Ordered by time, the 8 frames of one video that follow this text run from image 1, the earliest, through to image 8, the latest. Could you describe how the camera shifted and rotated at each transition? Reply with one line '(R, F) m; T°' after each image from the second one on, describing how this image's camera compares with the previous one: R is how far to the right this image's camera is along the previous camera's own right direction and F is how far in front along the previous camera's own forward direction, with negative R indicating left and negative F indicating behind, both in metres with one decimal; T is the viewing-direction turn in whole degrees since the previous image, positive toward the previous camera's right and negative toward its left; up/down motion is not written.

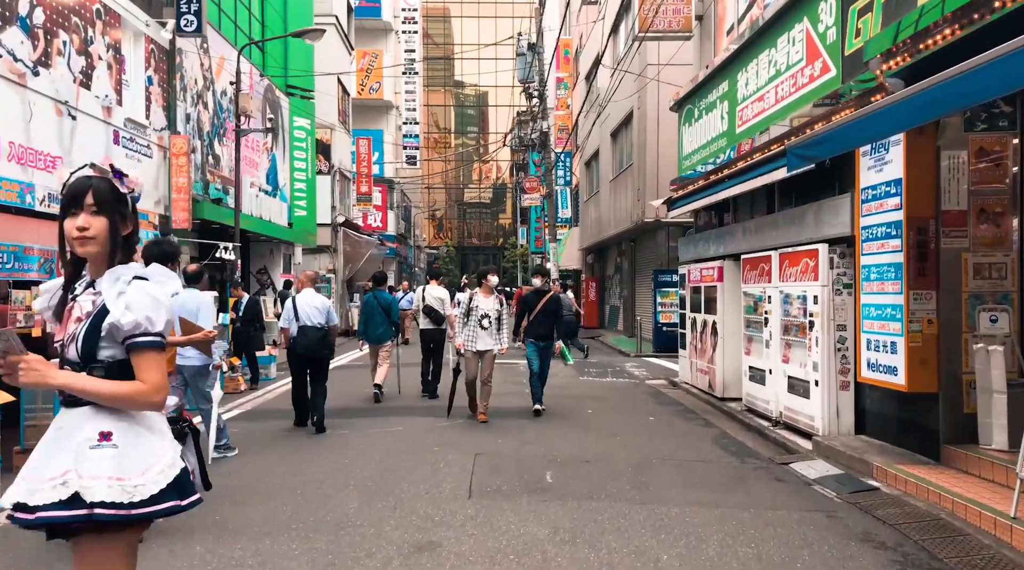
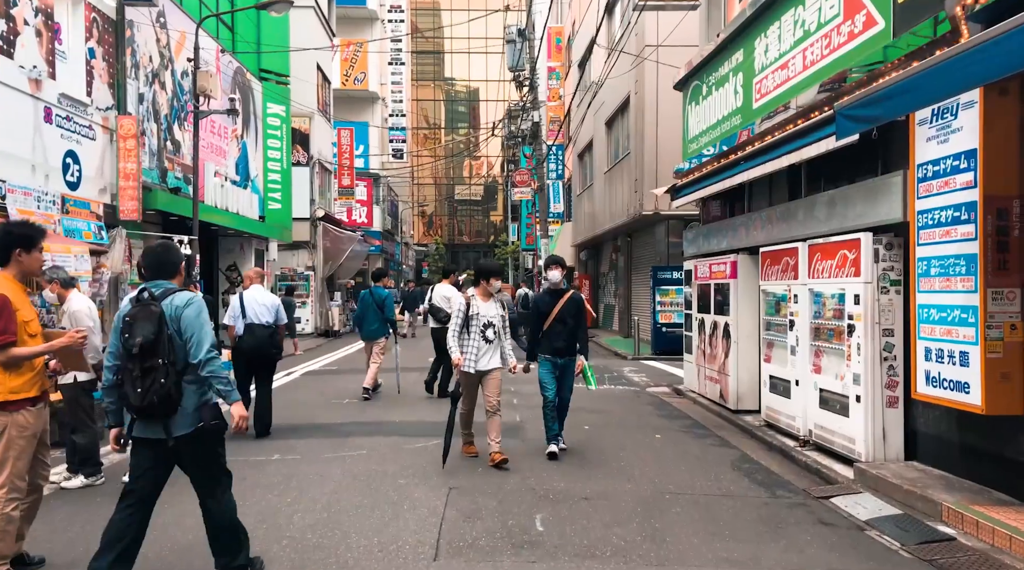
(+0.1, +1.4) m; +1°
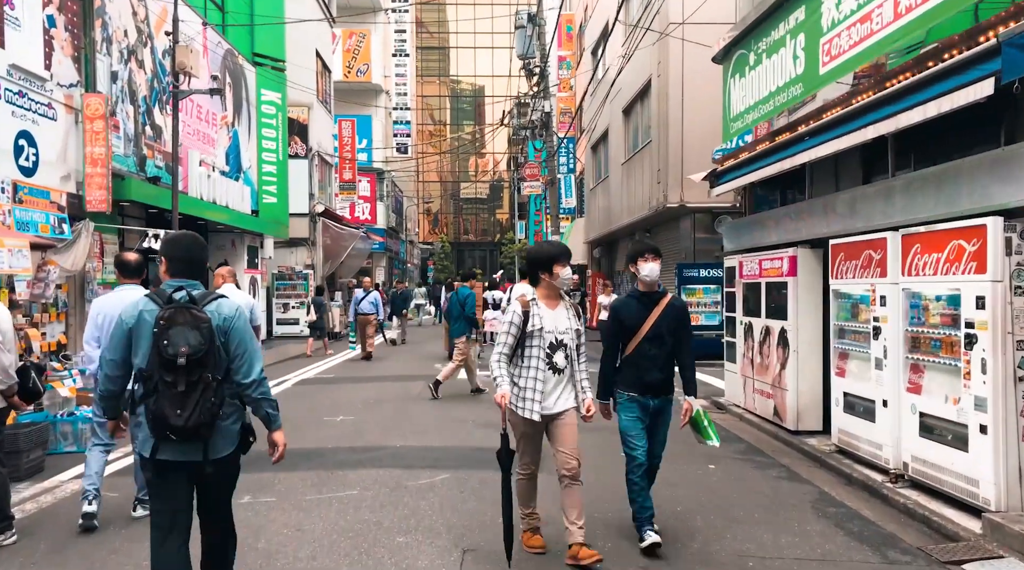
(-0.2, +1.5) m; 0°
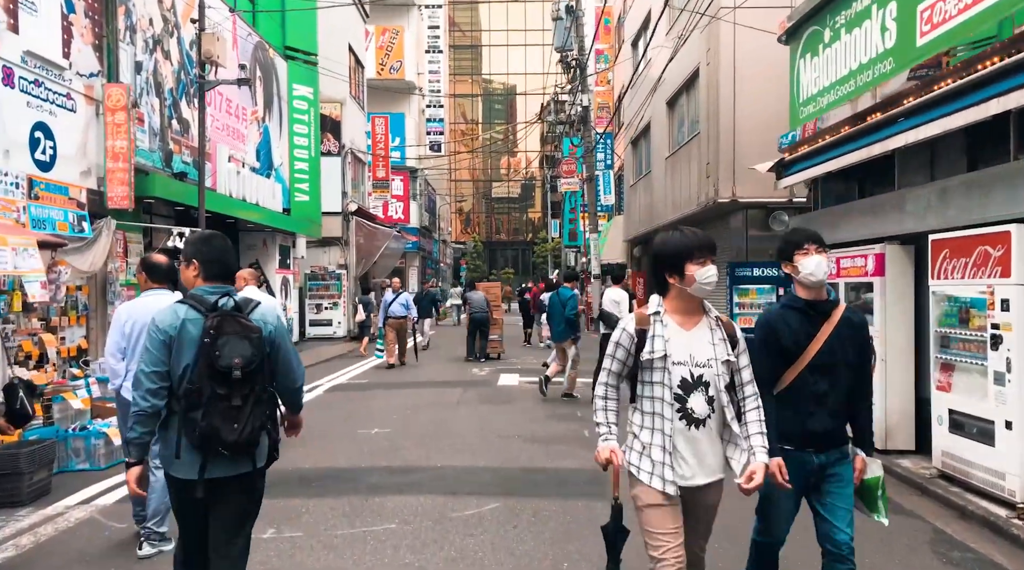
(-0.2, +0.8) m; -2°
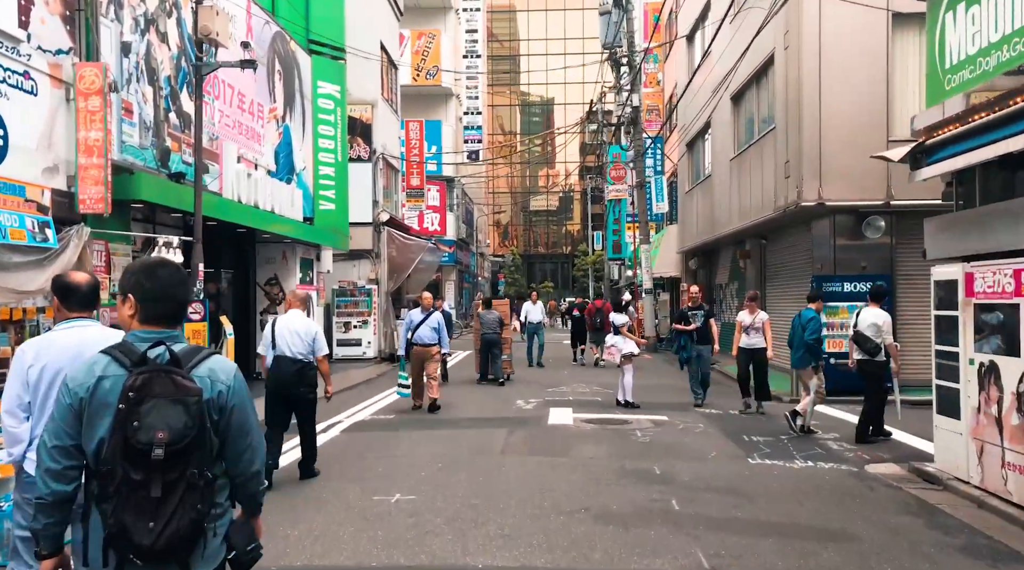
(-0.2, +2.1) m; -3°
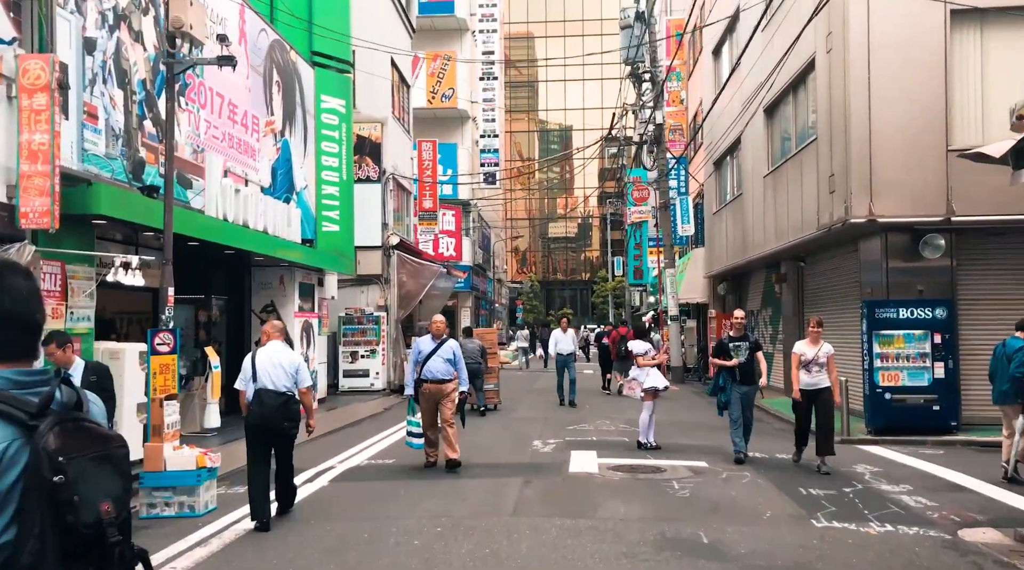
(0.0, +1.4) m; -1°
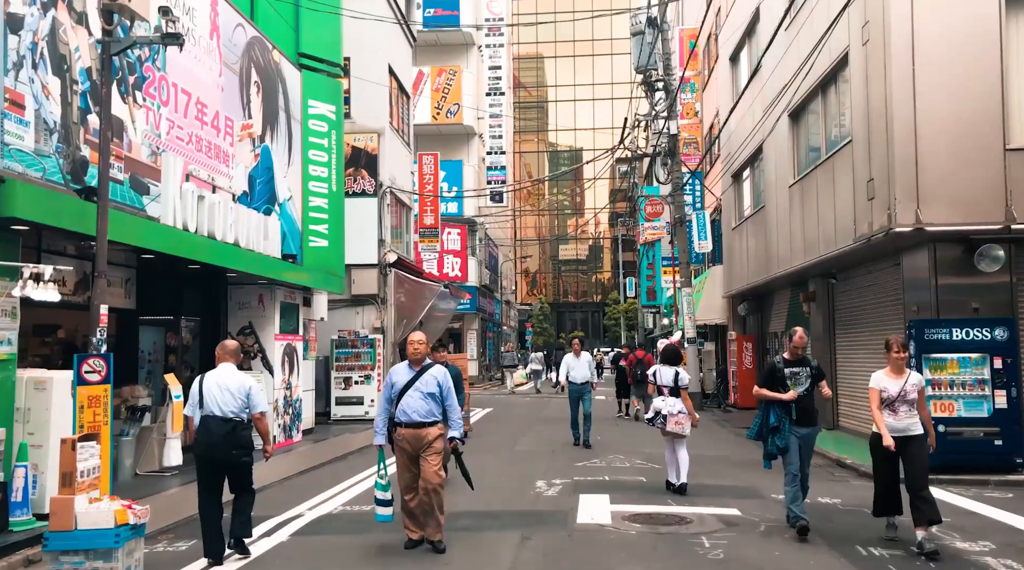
(+0.1, +1.4) m; -1°
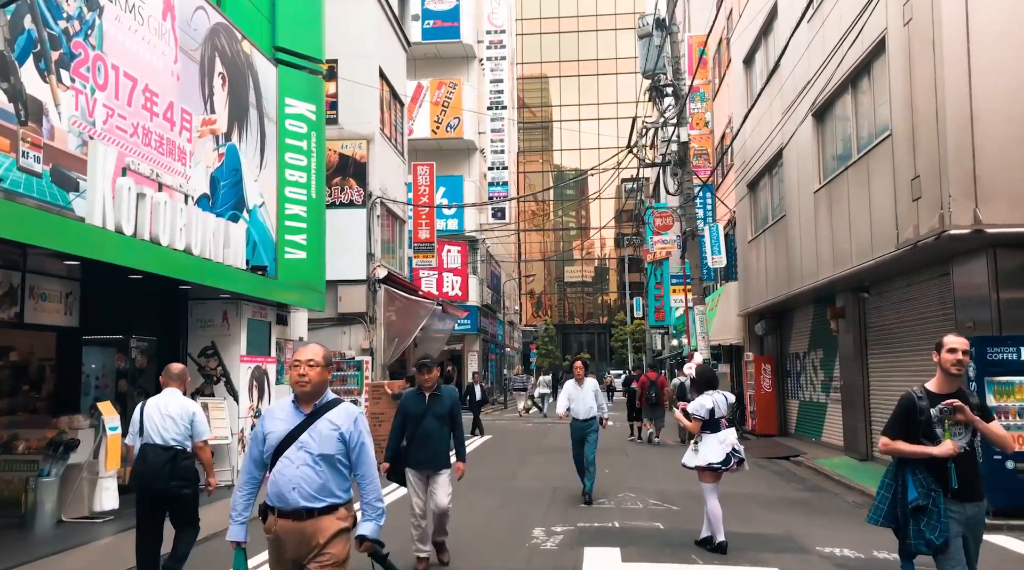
(+0.2, +1.6) m; 0°
